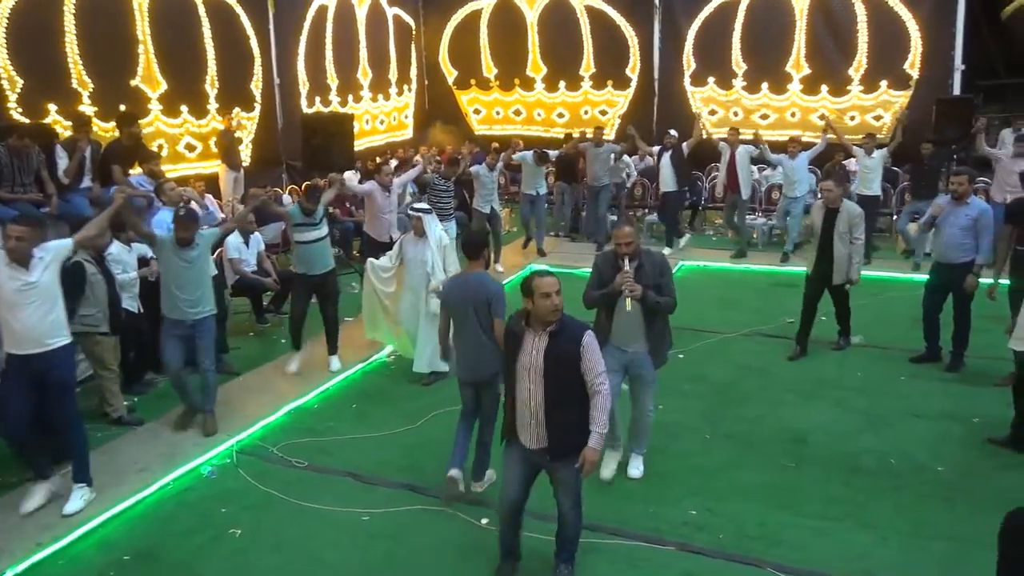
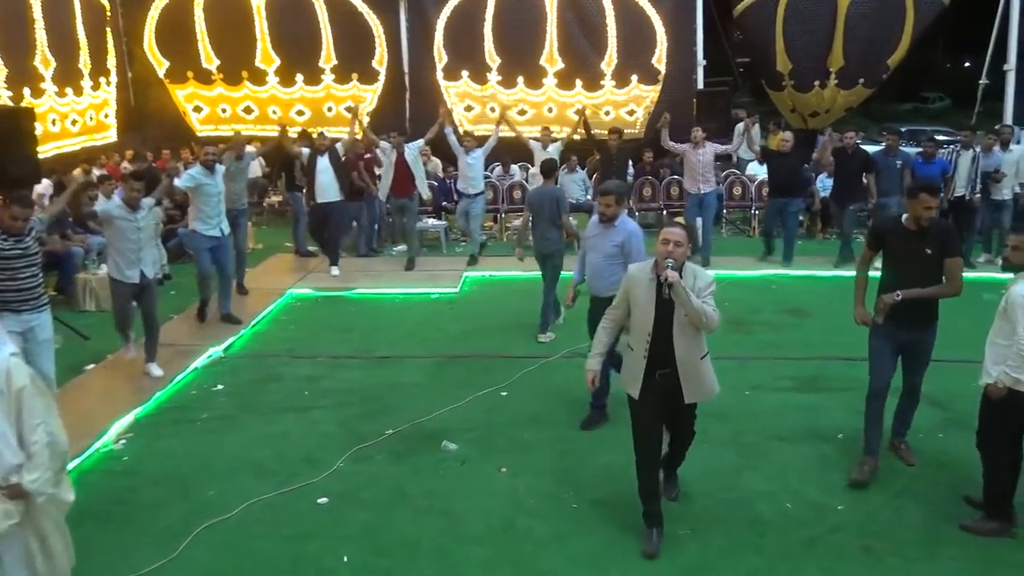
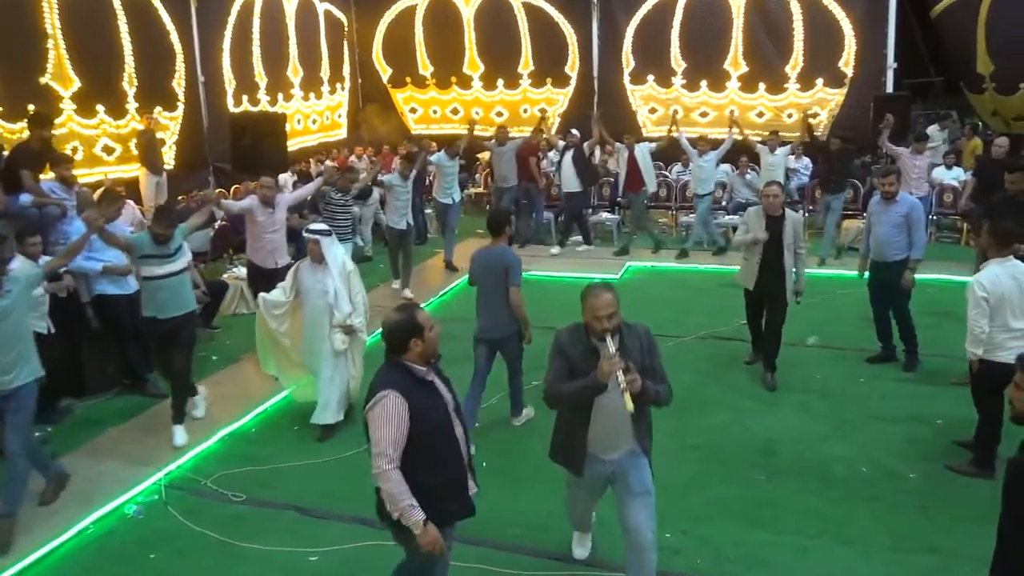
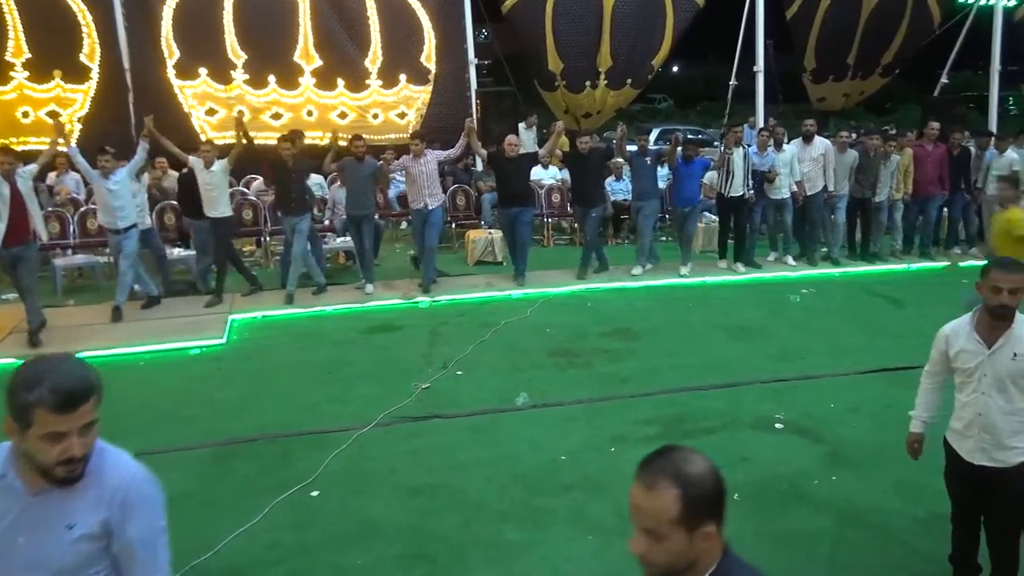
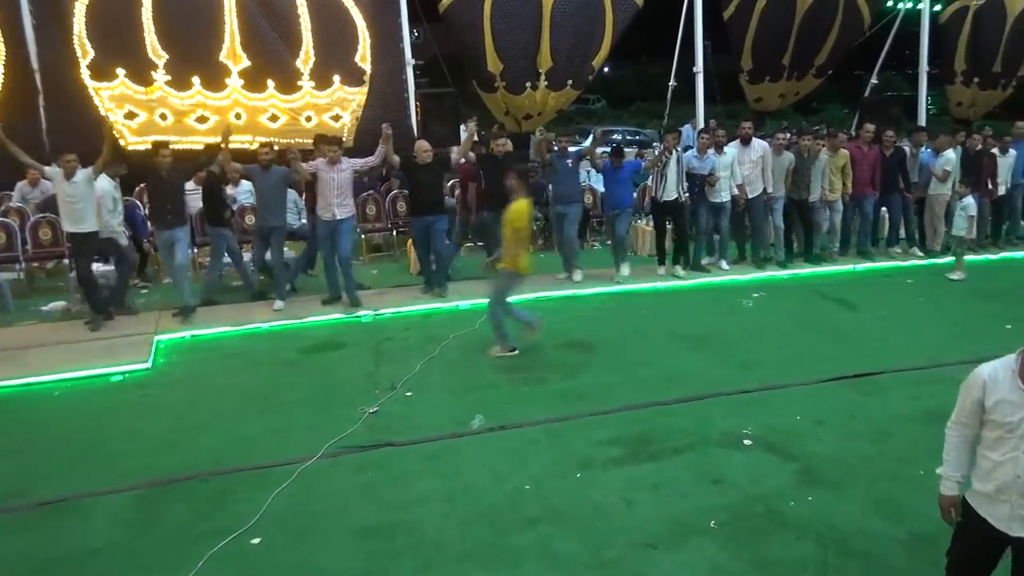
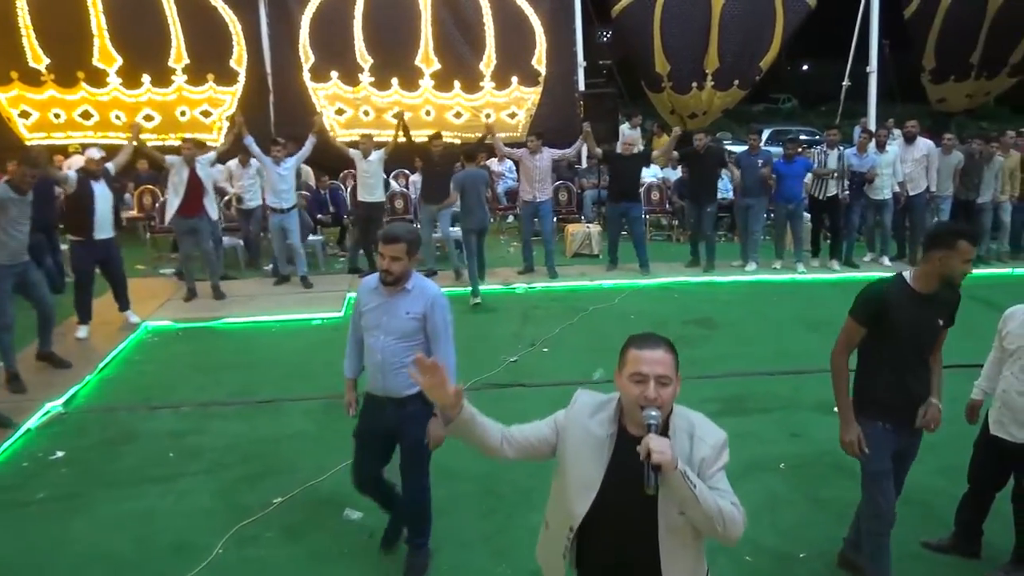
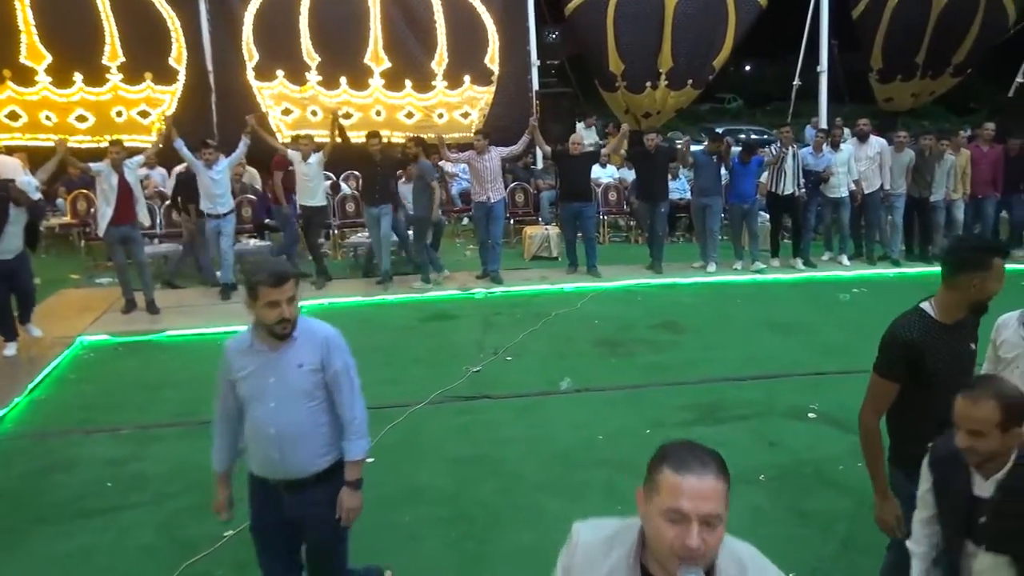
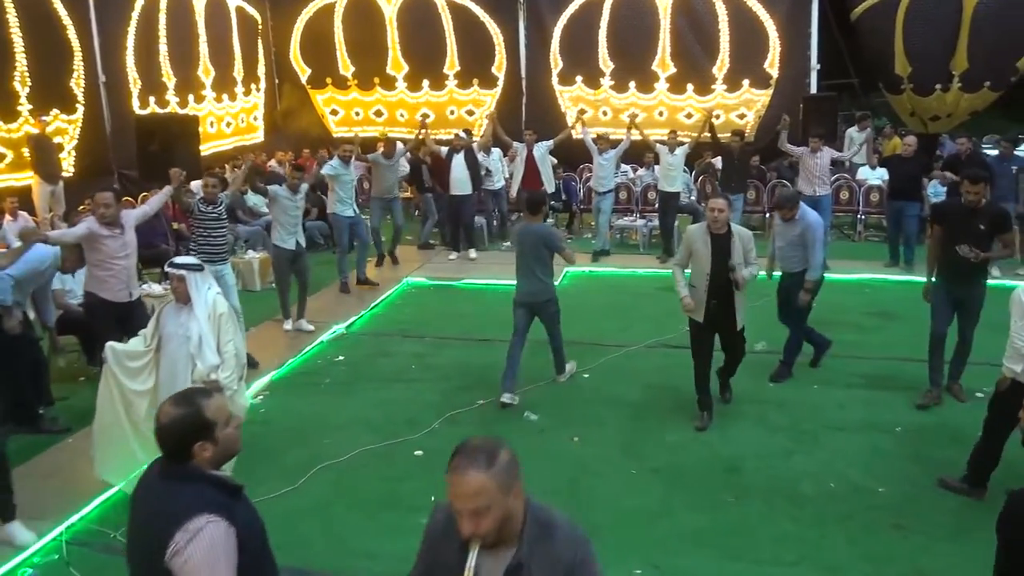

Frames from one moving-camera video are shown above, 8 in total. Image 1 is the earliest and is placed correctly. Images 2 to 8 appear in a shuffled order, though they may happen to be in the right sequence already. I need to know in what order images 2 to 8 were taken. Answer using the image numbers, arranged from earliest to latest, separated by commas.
3, 8, 2, 6, 7, 4, 5
